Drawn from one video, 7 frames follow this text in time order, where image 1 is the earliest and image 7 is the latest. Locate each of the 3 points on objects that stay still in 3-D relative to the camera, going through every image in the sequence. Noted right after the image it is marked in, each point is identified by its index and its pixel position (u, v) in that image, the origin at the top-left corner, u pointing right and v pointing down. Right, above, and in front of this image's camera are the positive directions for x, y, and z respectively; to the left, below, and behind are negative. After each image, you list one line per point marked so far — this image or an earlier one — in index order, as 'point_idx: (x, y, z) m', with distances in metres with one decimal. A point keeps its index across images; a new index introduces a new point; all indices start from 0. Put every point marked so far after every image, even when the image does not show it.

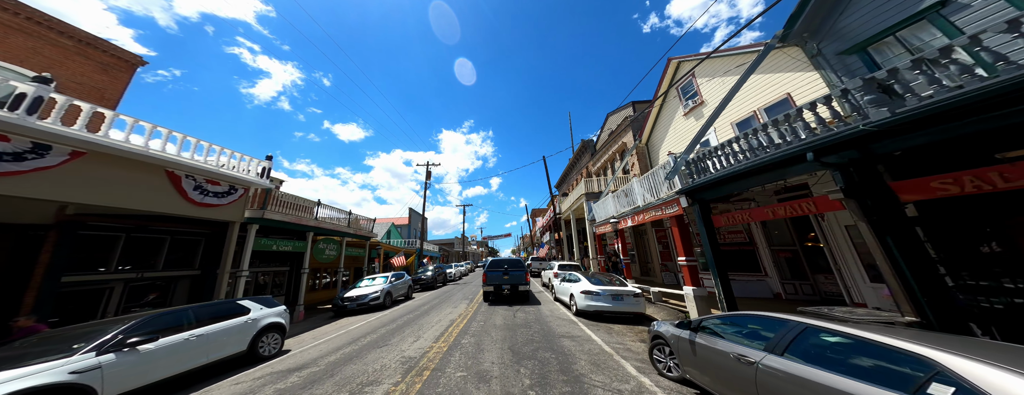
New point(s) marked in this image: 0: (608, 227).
0: (+5.1, -1.6, +12.7) m
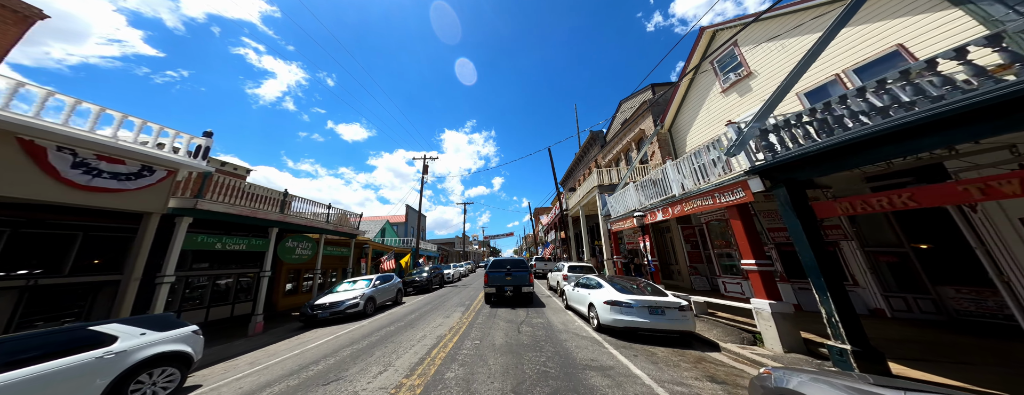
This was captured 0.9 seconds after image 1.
0: (+5.3, -1.2, +10.9) m
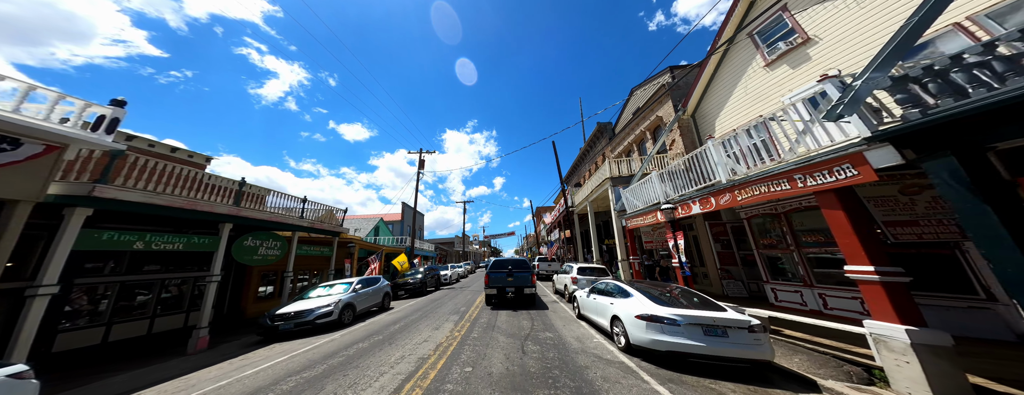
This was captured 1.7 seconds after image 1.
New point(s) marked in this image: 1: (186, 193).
0: (+5.4, -0.8, +9.4) m
1: (-8.6, +0.1, +6.3) m
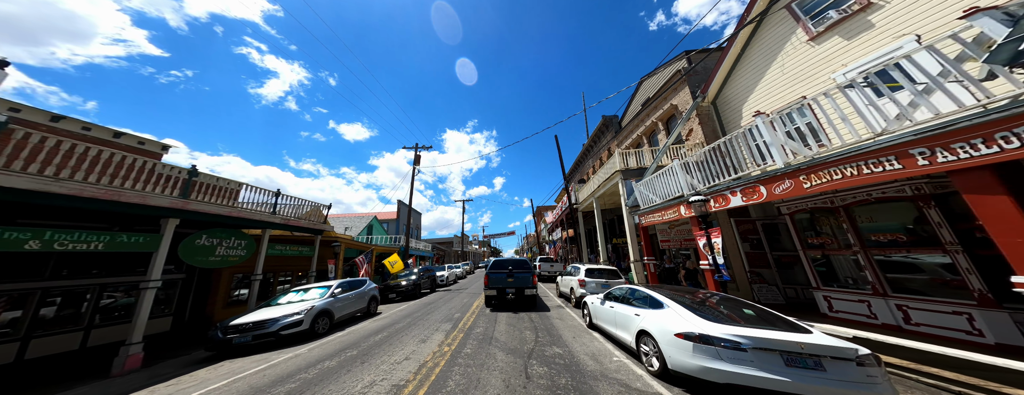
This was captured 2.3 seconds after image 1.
0: (+5.4, -0.6, +8.3) m
1: (-8.6, +0.4, +5.2) m
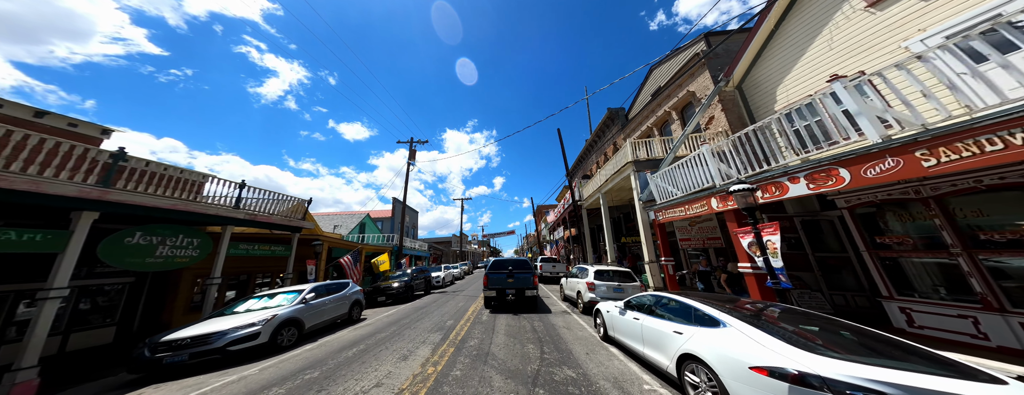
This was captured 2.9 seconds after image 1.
0: (+5.4, -0.3, +7.2) m
1: (-8.5, +0.7, +4.1) m
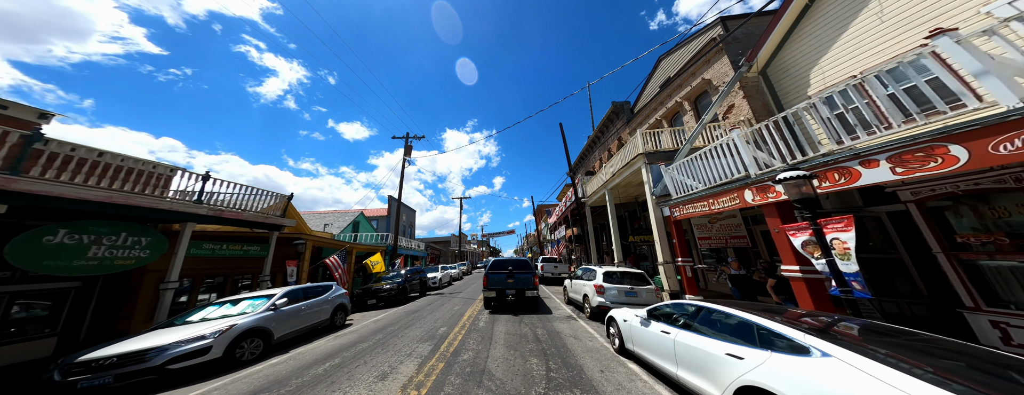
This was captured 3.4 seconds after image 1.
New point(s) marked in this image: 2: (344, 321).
0: (+5.4, -0.1, +6.3) m
1: (-8.5, +0.9, +3.2) m
2: (-6.0, -4.4, +8.5) m
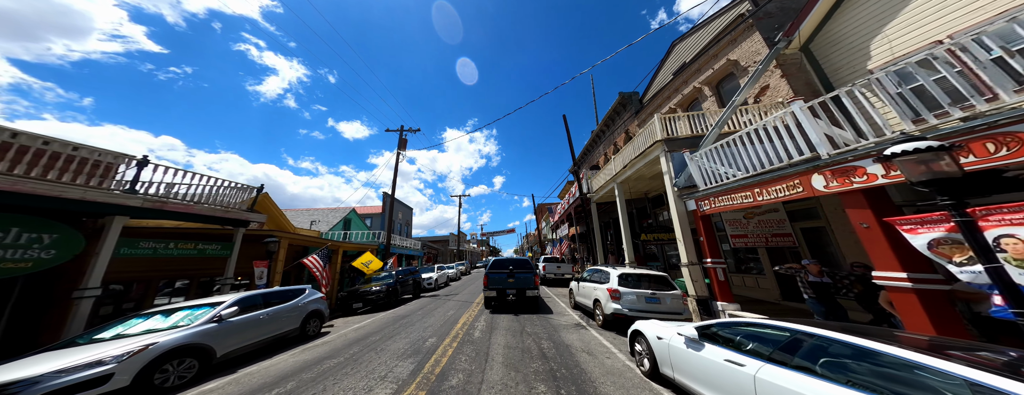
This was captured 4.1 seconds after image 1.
0: (+5.5, +0.2, +5.2) m
1: (-8.5, +1.2, +2.1) m
2: (-6.0, -4.1, +7.4) m
